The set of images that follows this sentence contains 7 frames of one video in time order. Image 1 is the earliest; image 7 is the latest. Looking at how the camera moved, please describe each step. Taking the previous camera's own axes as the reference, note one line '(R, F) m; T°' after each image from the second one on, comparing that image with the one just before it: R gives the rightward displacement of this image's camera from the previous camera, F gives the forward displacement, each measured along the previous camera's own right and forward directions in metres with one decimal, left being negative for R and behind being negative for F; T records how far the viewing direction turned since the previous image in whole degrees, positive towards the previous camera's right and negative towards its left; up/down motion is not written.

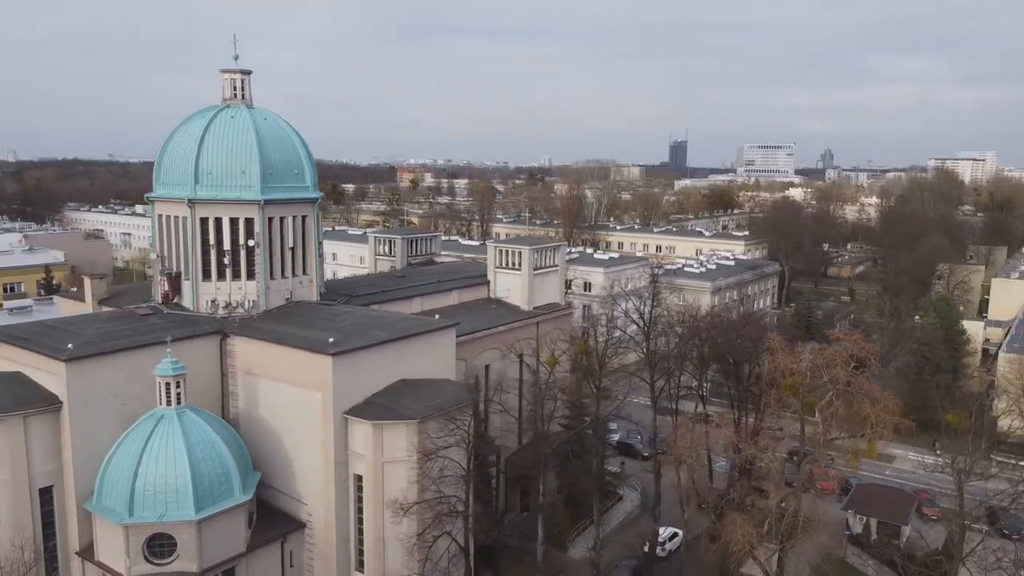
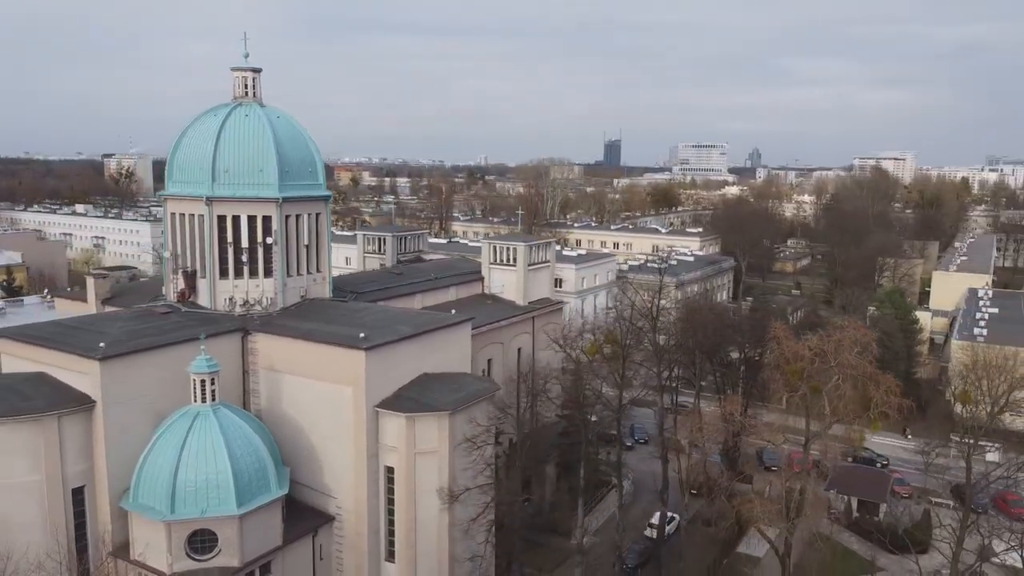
(-2.2, -0.6) m; +5°
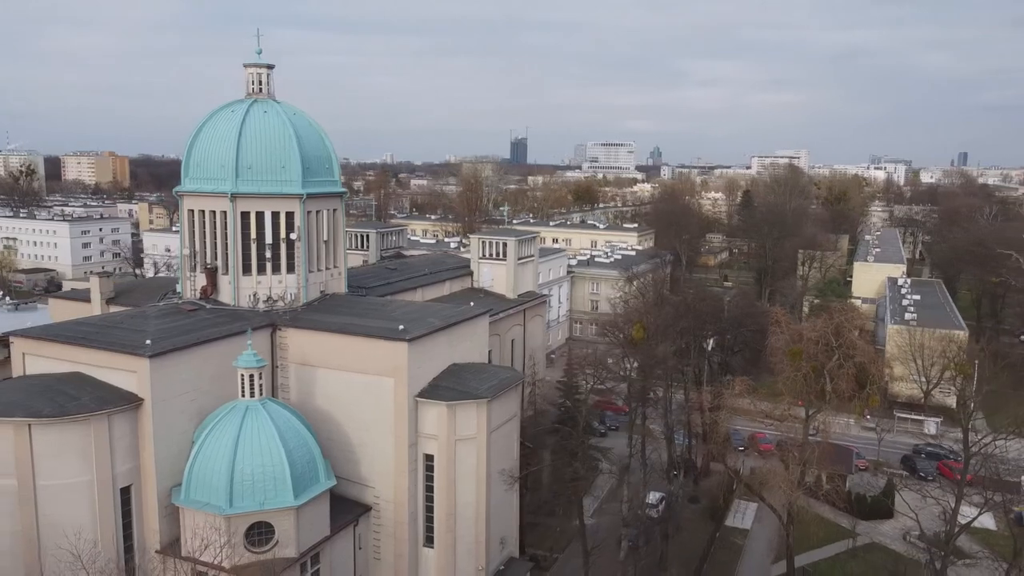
(-3.1, -0.7) m; +7°
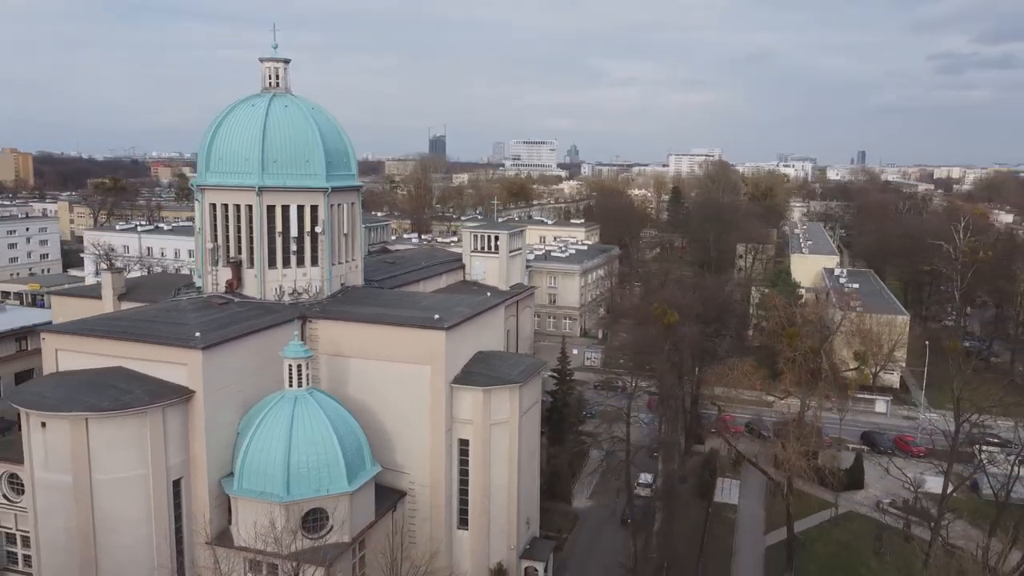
(-2.9, -0.7) m; +6°
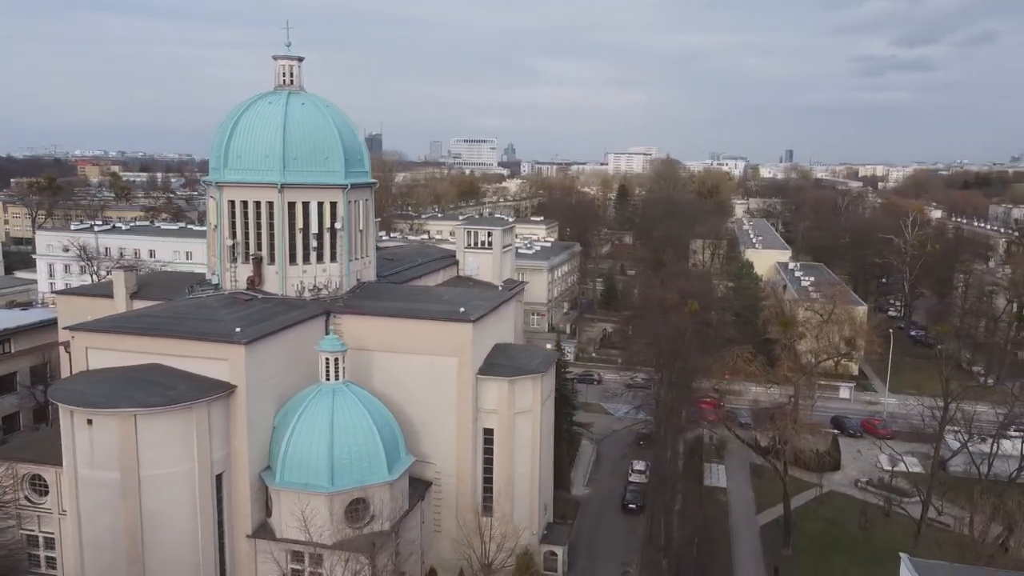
(-2.2, -0.6) m; +4°
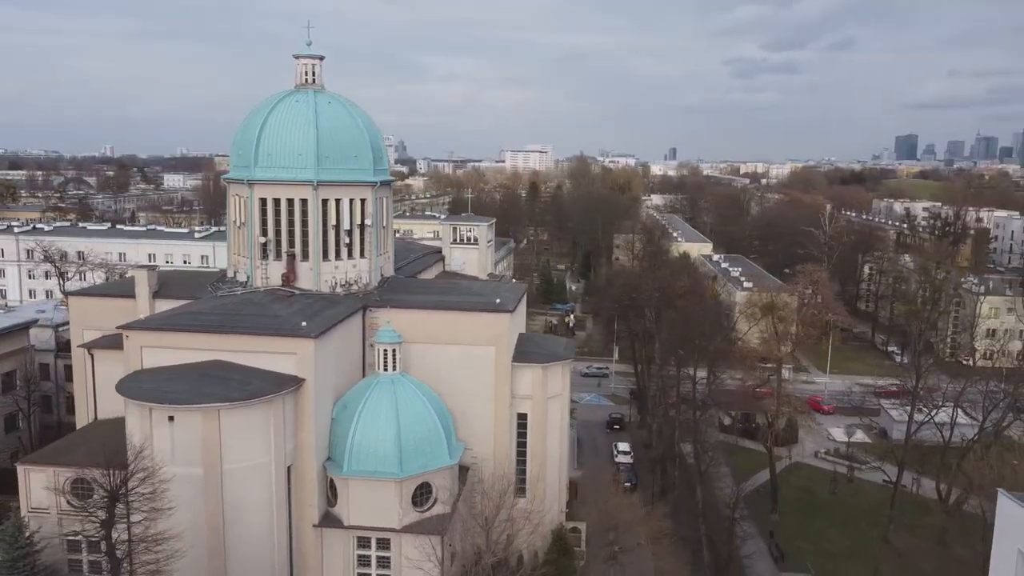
(-3.8, -0.9) m; +8°
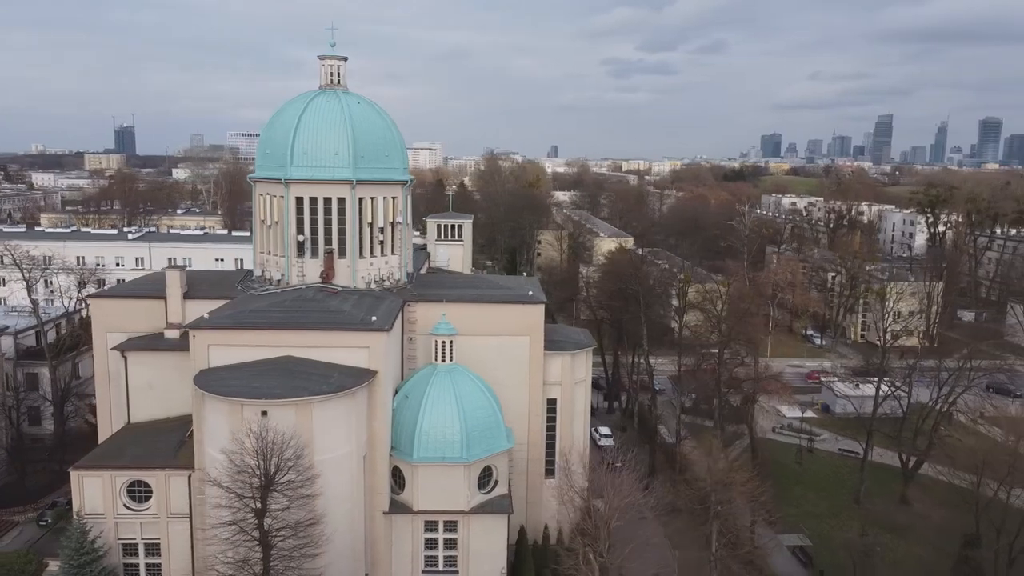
(-4.2, -0.9) m; +8°
